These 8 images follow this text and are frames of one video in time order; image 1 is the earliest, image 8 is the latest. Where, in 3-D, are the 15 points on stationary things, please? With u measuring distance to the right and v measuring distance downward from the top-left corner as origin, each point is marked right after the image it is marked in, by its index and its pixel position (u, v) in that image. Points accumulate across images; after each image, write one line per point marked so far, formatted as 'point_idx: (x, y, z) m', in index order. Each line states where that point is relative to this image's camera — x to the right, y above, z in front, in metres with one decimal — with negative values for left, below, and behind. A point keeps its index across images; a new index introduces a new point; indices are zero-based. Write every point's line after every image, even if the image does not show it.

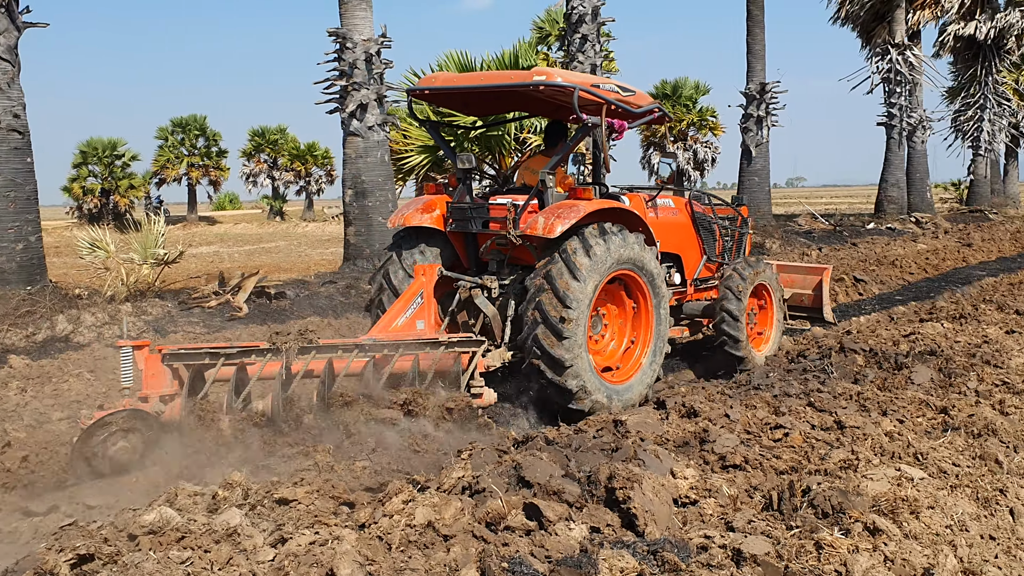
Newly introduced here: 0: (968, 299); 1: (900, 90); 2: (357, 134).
0: (+3.5, -0.1, +8.9) m
1: (+6.4, +3.2, +18.9) m
2: (-1.2, +1.2, +9.1) m
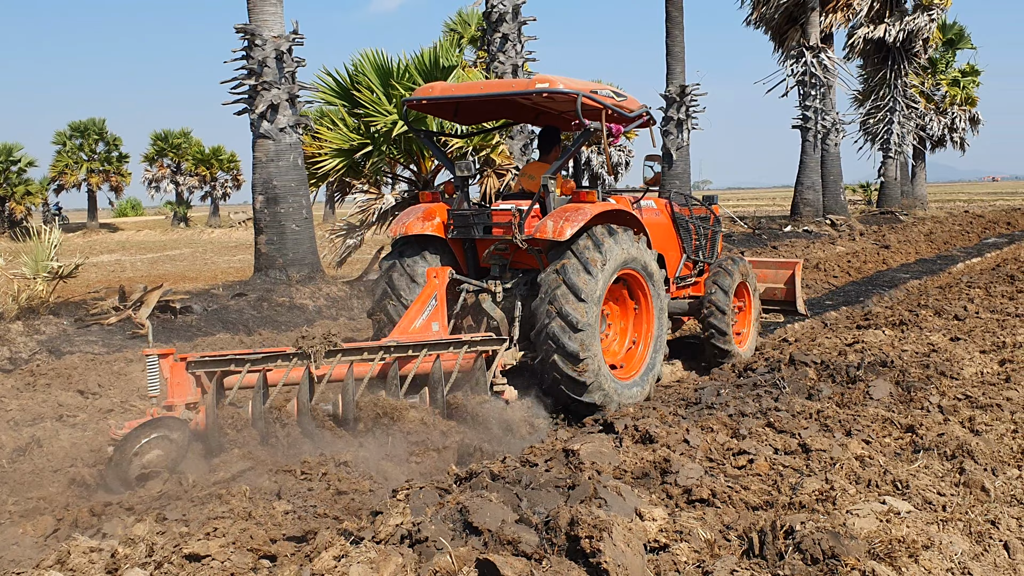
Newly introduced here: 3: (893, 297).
0: (+2.9, -0.1, +8.7) m
1: (+5.0, +3.2, +18.9) m
2: (-1.8, +1.1, +8.6) m
3: (+3.3, -0.1, +9.9) m
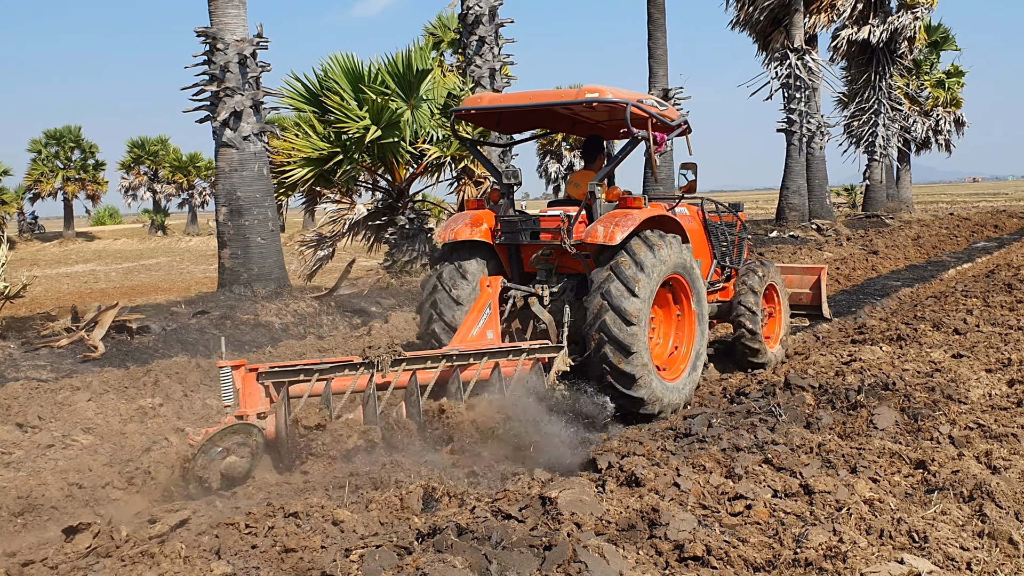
0: (+2.8, -0.2, +8.3) m
1: (+4.6, +3.1, +18.6) m
2: (-2.0, +1.0, +8.2) m
3: (+3.1, -0.2, +9.6) m
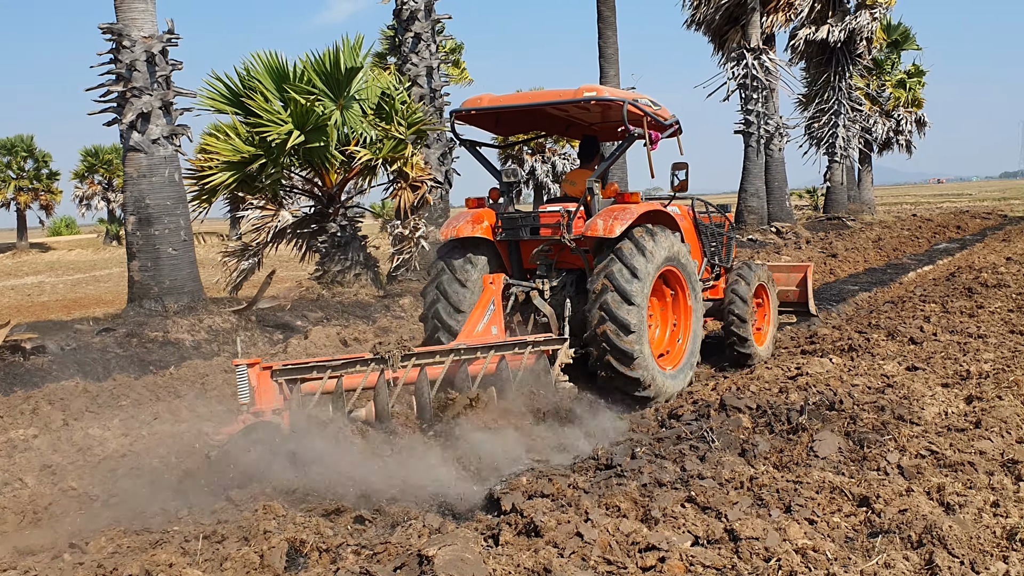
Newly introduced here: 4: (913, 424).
0: (+2.3, -0.2, +7.9) m
1: (+3.9, +3.0, +18.2) m
2: (-2.5, +0.9, +7.6) m
3: (+2.6, -0.2, +9.1) m
4: (+1.5, -0.5, +4.4) m
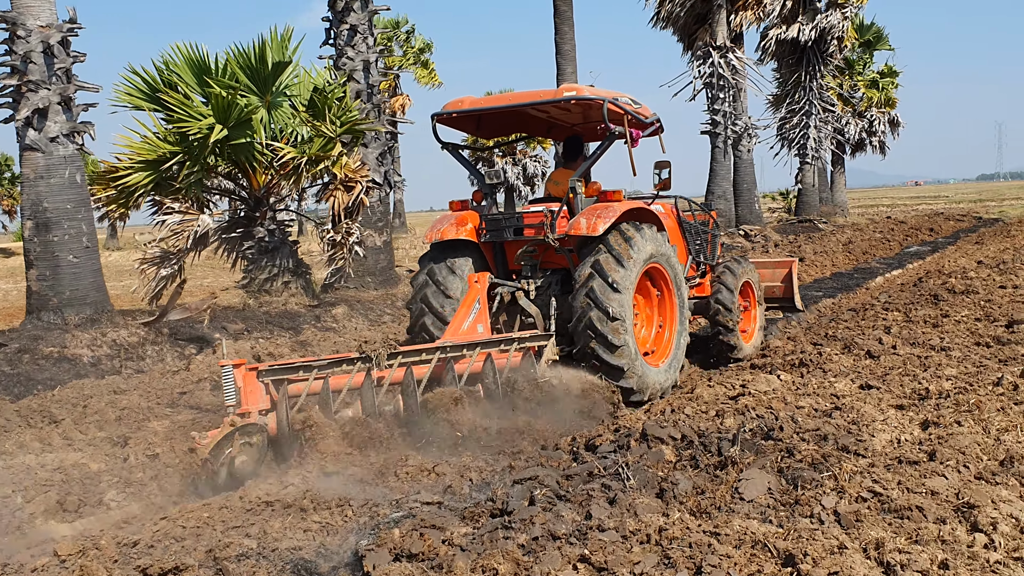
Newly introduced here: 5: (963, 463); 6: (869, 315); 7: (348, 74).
0: (+1.9, -0.3, +7.4) m
1: (+3.3, +3.0, +17.7) m
2: (-2.9, +0.8, +7.0) m
3: (+2.2, -0.3, +8.6) m
4: (+1.2, -0.6, +3.9) m
5: (+1.5, -0.6, +3.8) m
6: (+2.4, -0.2, +7.8) m
7: (-1.3, +1.7, +9.3) m
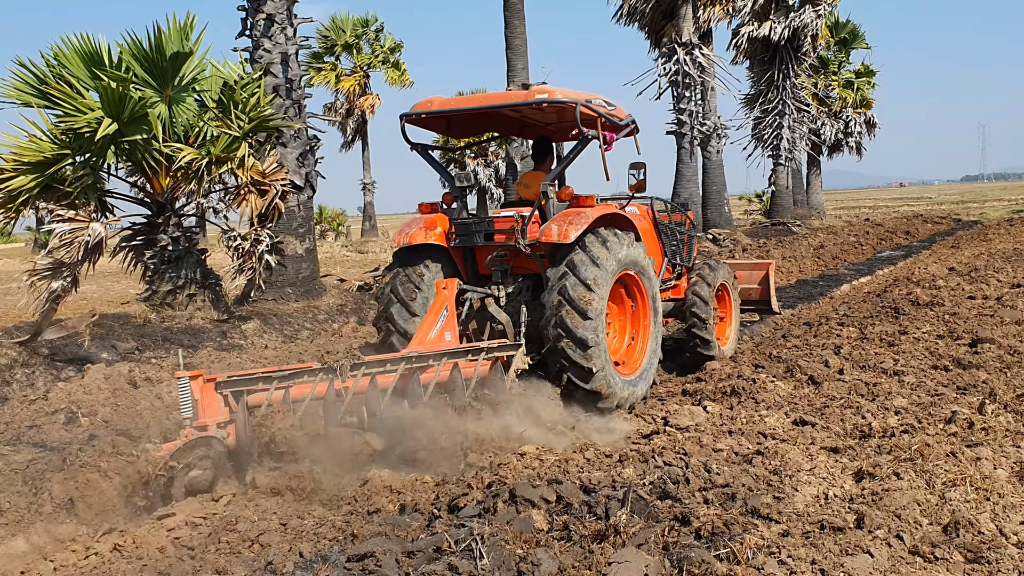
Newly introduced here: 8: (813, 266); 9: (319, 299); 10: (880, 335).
0: (+1.4, -0.4, +6.7) m
1: (+2.6, +2.9, +17.0) m
2: (-3.4, +0.8, +6.2) m
3: (+1.6, -0.3, +7.9) m
4: (+0.7, -0.6, +3.2) m
5: (+1.0, -0.7, +3.1) m
6: (+1.9, -0.3, +7.2) m
7: (-1.9, +1.6, +8.6) m
8: (+3.7, +0.3, +14.2) m
9: (-1.5, -0.1, +9.0) m
10: (+2.1, -0.3, +6.5) m
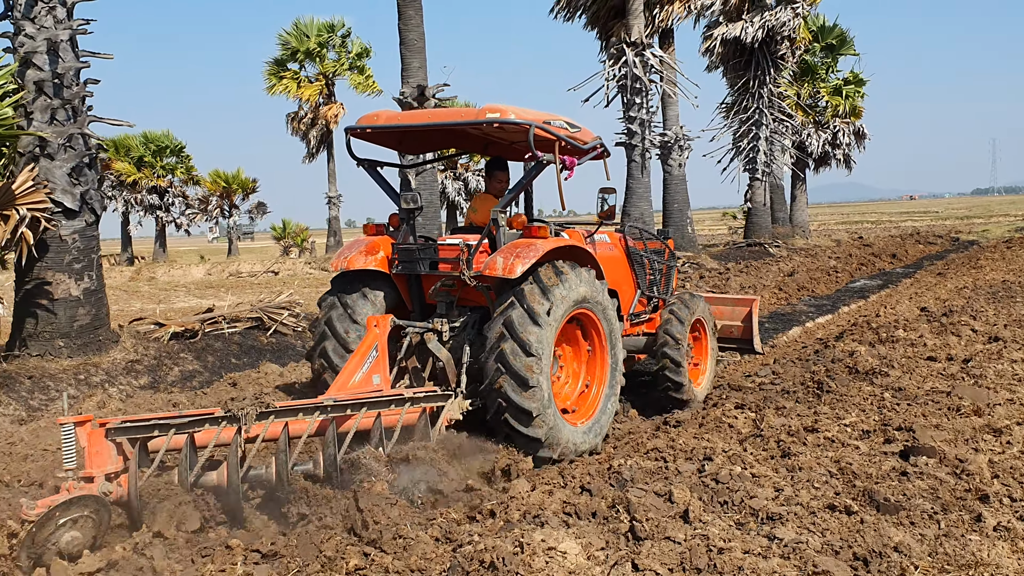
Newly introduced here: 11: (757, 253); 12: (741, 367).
0: (+0.4, -0.7, +4.7) m
1: (+1.7, +2.5, +15.1) m
2: (-4.4, +0.5, +4.4) m
3: (+0.6, -0.7, +6.0) m
4: (-0.3, -0.9, +1.2) m
5: (0.0, -0.9, +1.2) m
6: (+0.9, -0.6, +5.2) m
7: (-2.8, +1.3, +6.7) m
8: (+2.7, -0.1, +12.2) m
9: (-2.5, -0.4, +7.1) m
10: (+1.1, -0.6, +4.6) m
11: (+4.0, +0.6, +19.2) m
12: (+1.4, -0.5, +7.5) m
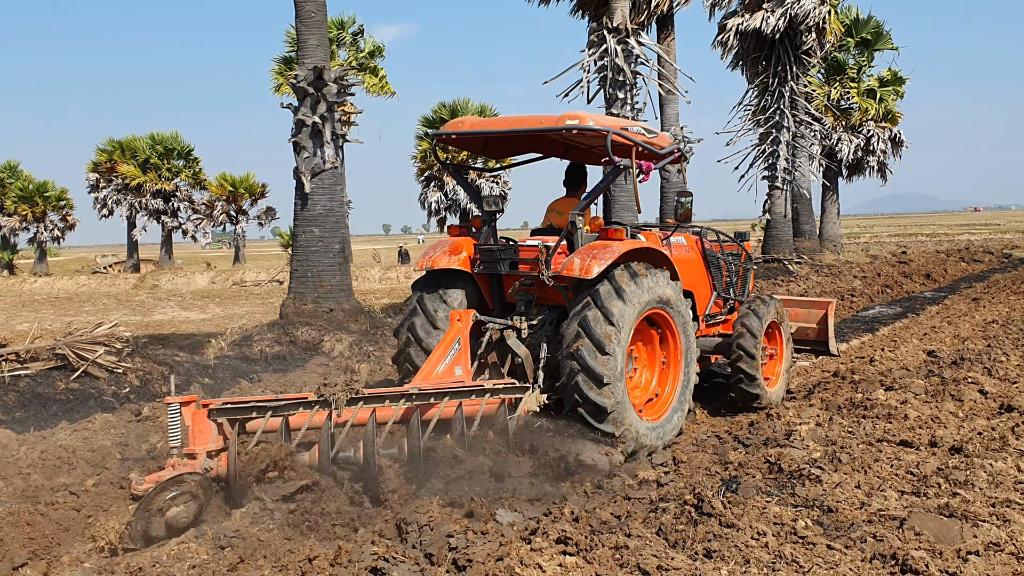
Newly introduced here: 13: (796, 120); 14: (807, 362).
0: (-0.5, -0.9, +2.8) m
1: (+1.3, +2.2, +13.2) m
2: (-5.3, +0.4, +2.7) m
3: (-0.2, -0.9, +4.1) m
4: (-1.4, -1.1, -0.6) m
5: (-1.1, -1.1, -0.7) m
6: (0.0, -0.8, +3.3) m
7: (-3.6, +1.2, +5.0) m
8: (+2.2, -0.4, +10.2) m
9: (-3.3, -0.6, +5.3) m
10: (+0.1, -0.8, +2.7) m
11: (+3.8, +0.3, +17.1) m
12: (+0.6, -0.7, +5.5) m
13: (+4.5, +2.7, +18.4) m
14: (+2.0, -0.5, +8.2) m
